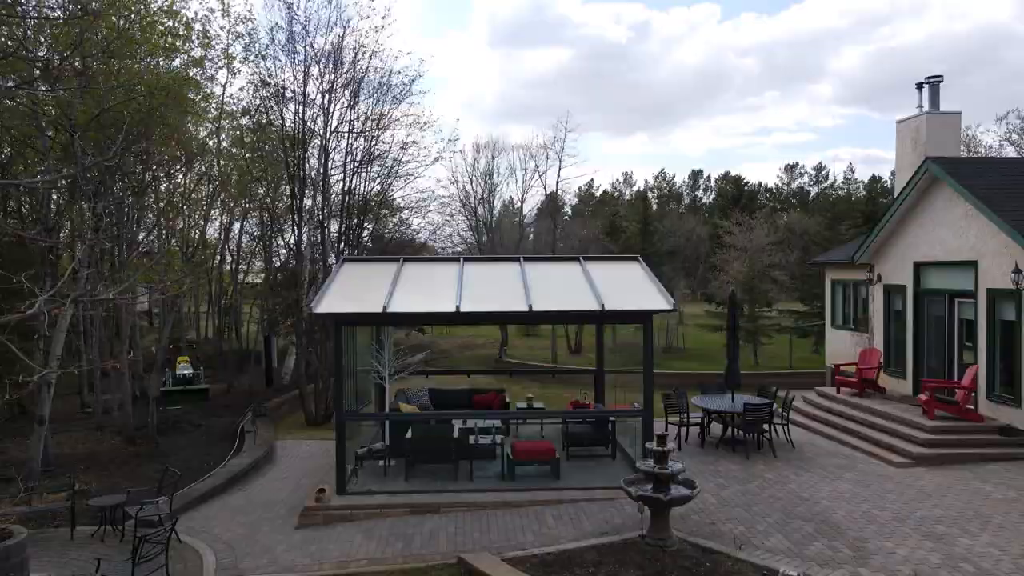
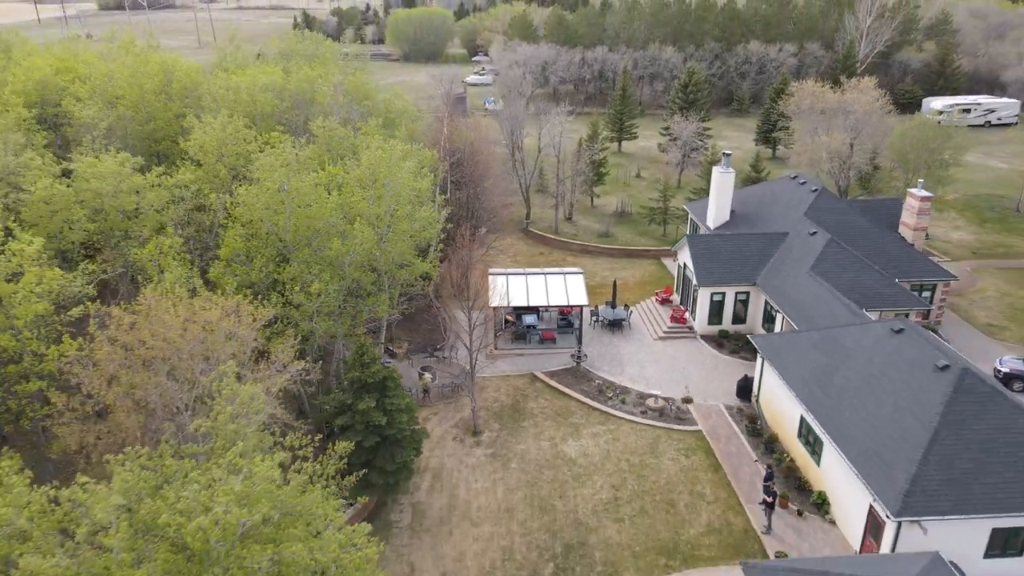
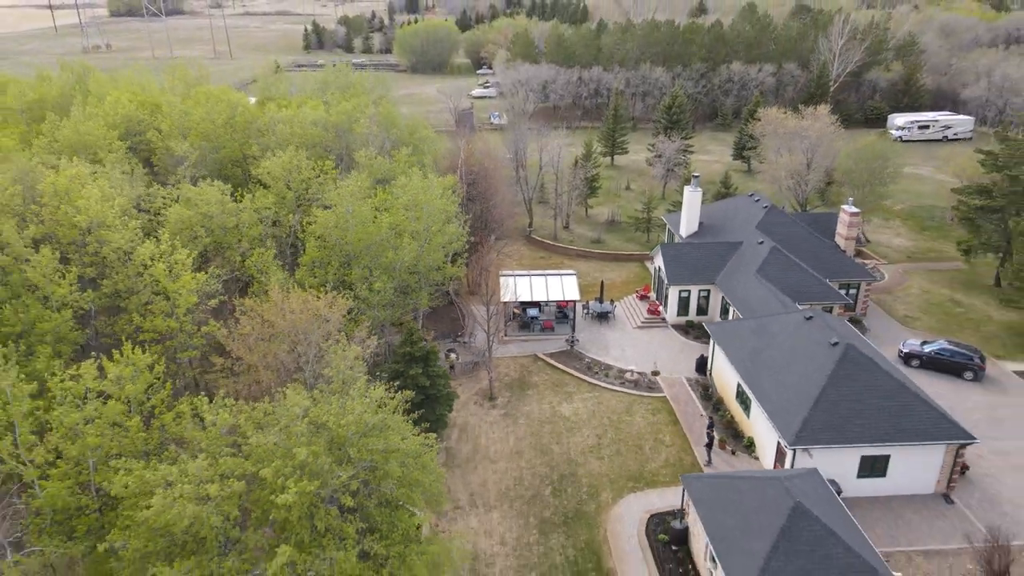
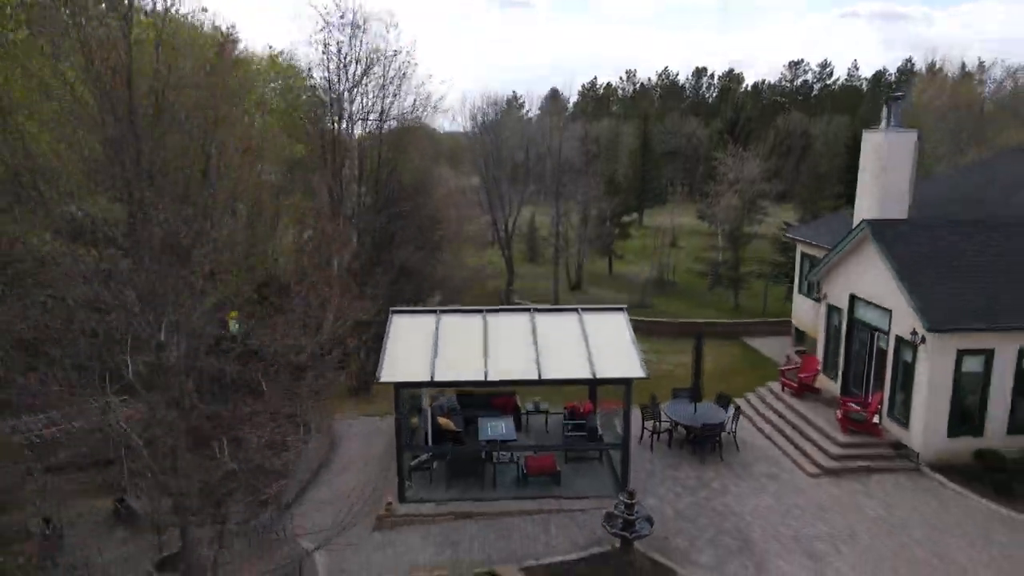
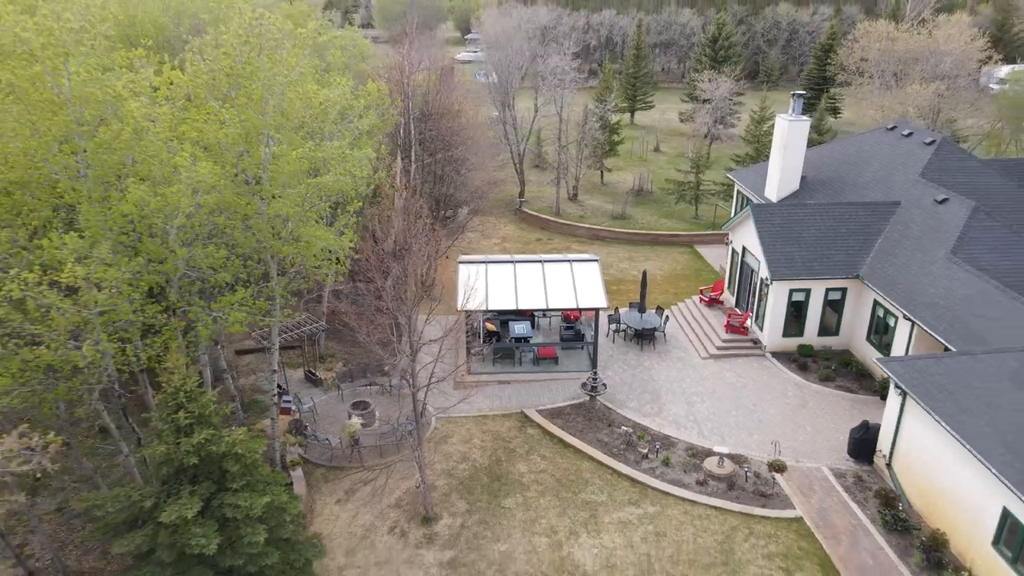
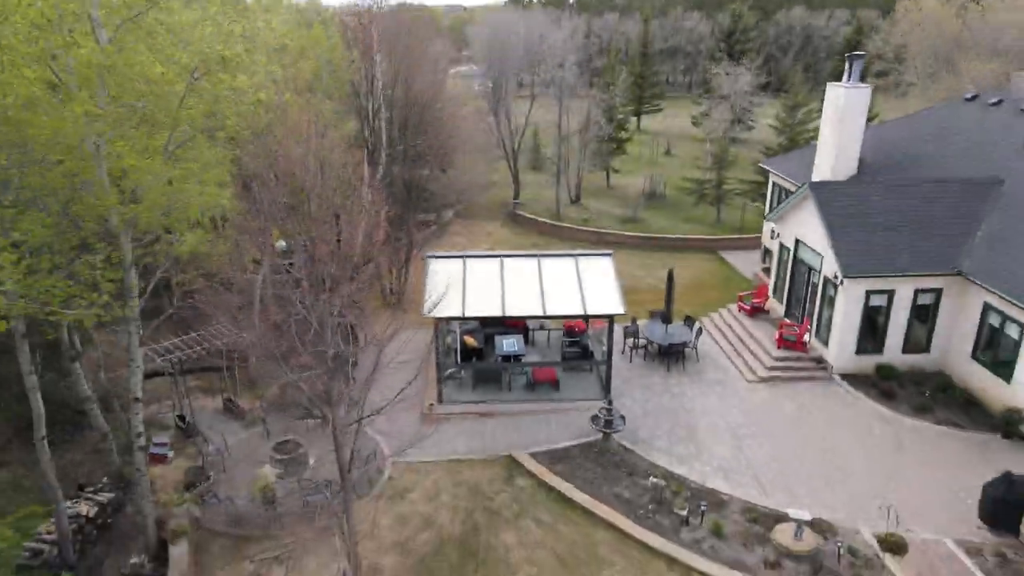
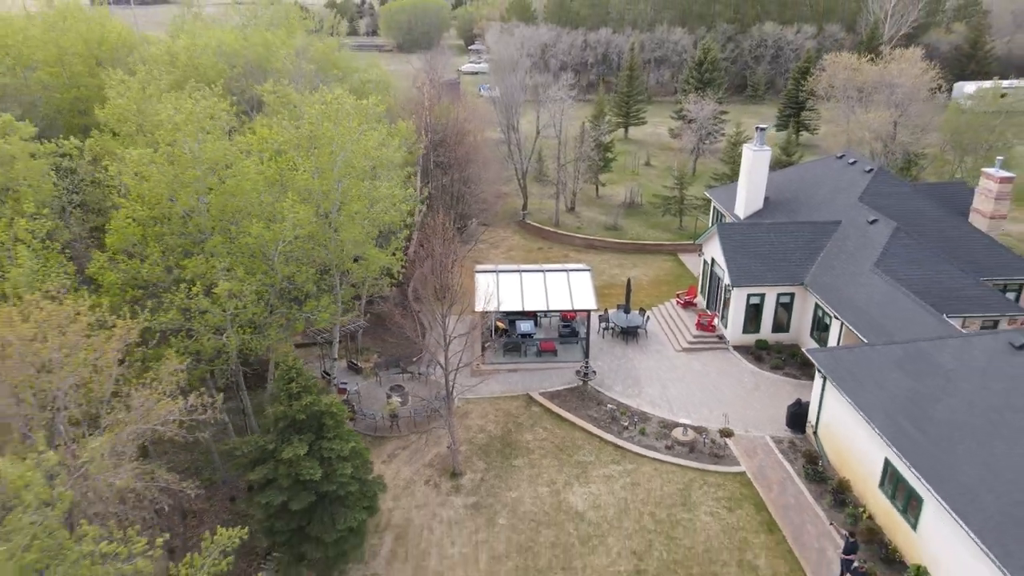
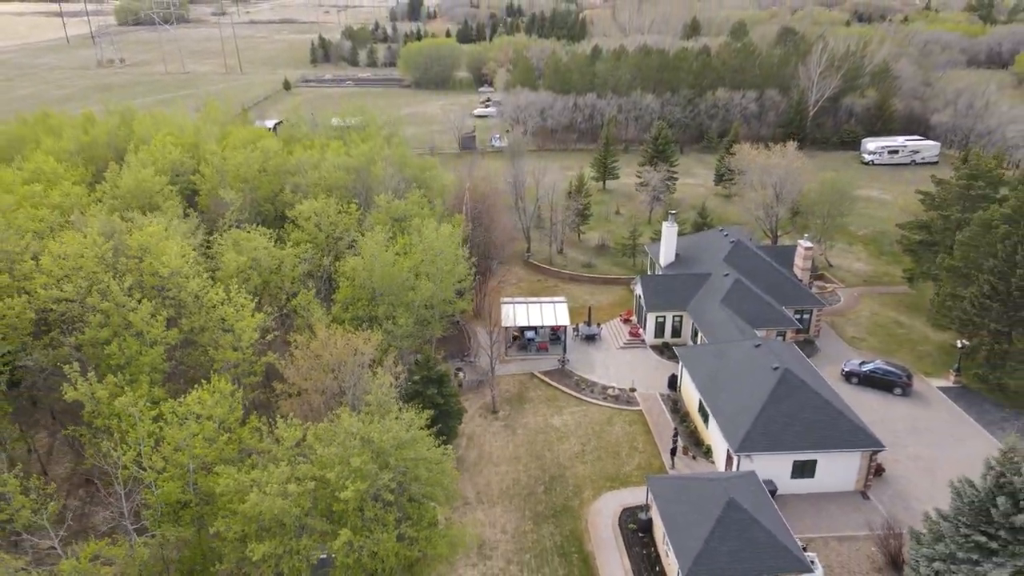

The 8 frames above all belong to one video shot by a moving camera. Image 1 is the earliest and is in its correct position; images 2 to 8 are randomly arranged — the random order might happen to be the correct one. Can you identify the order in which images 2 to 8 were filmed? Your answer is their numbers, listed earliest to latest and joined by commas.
4, 6, 5, 7, 2, 3, 8
